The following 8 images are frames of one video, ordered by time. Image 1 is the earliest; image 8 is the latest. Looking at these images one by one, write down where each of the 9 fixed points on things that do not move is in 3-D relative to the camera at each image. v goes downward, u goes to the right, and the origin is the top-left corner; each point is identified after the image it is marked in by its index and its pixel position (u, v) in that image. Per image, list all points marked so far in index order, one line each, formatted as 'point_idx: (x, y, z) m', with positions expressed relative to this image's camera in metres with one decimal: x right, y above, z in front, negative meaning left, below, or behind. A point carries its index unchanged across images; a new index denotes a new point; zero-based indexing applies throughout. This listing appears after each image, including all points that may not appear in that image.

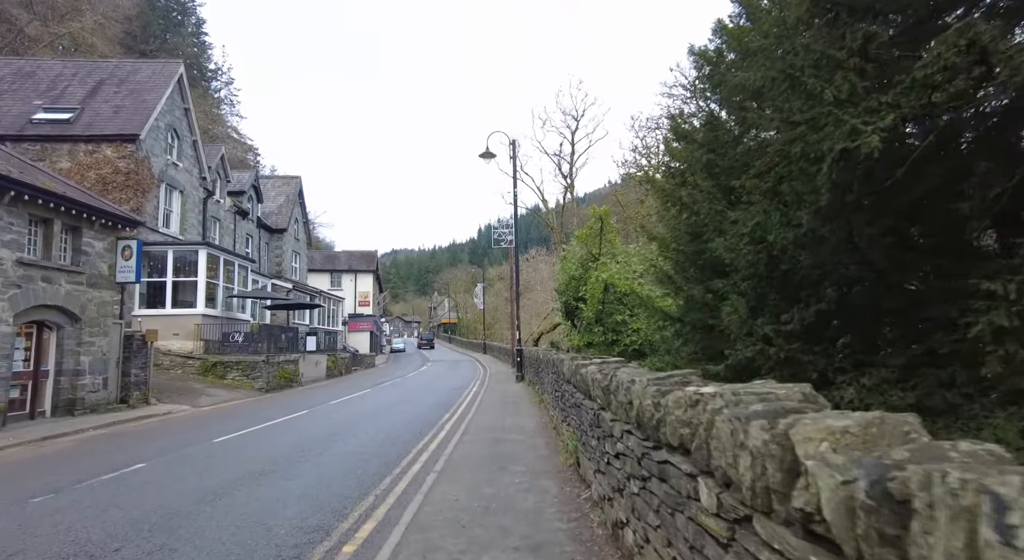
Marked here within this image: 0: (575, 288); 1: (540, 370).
0: (+2.1, -0.3, +18.8) m
1: (+0.8, -2.6, +15.7) m
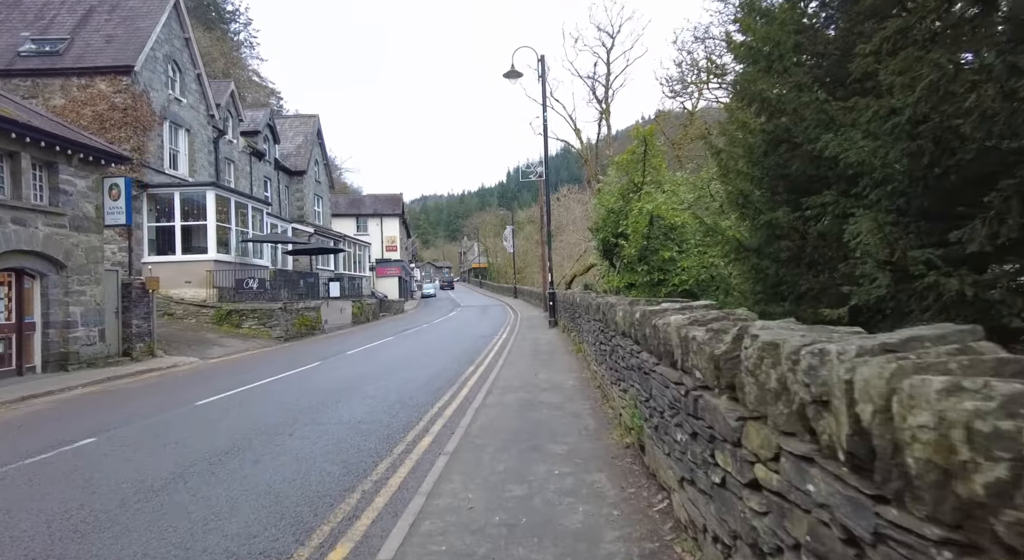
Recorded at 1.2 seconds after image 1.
0: (+3.0, +1.7, +16.7) m
1: (+1.6, -0.9, +13.9) m
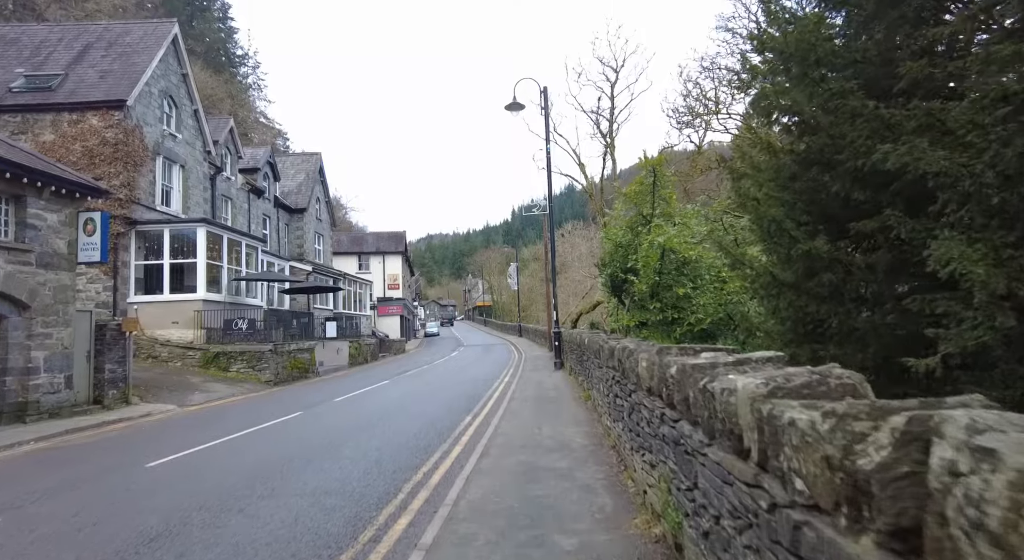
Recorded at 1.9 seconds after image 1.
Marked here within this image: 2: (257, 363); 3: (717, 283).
0: (+3.1, +0.6, +15.7) m
1: (+1.6, -1.8, +12.8) m
2: (-8.5, -2.8, +18.6) m
3: (+5.1, -0.1, +13.8) m
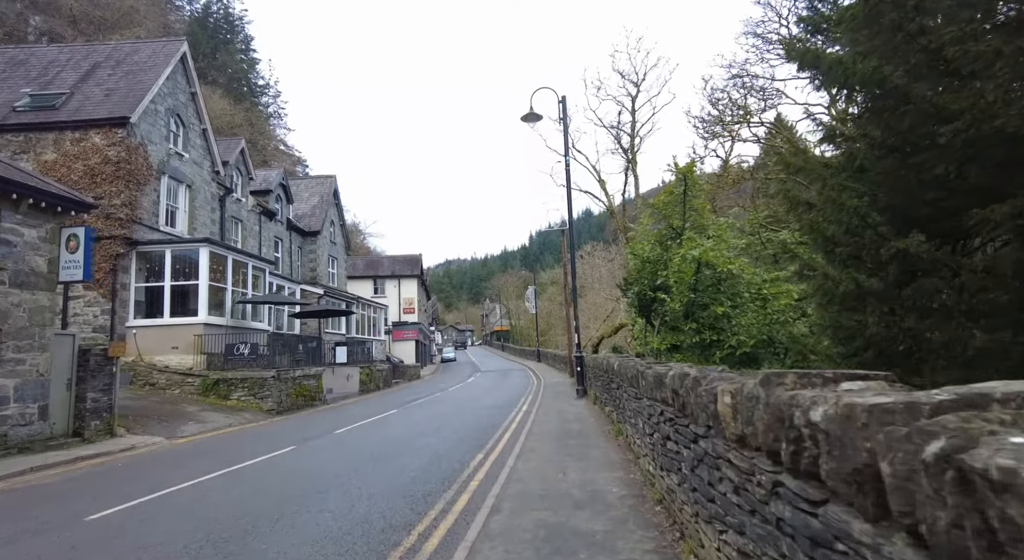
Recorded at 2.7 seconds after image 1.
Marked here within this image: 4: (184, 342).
0: (+3.5, +0.2, +14.4) m
1: (+2.0, -2.2, +11.4) m
2: (-7.9, -3.5, +17.5) m
3: (+5.5, -0.5, +12.4) m
4: (-10.8, -2.0, +18.2) m
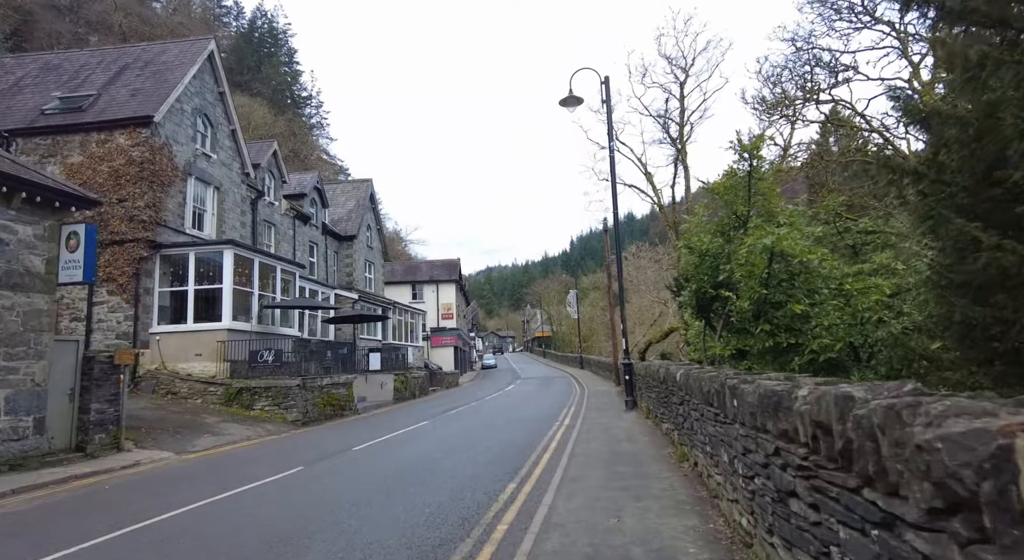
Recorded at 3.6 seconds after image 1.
0: (+4.4, +0.3, +12.5) m
1: (+2.7, -2.1, +9.7) m
2: (-6.7, -3.5, +16.4) m
3: (+6.2, -0.4, +10.4) m
4: (-9.5, -2.2, +17.4) m
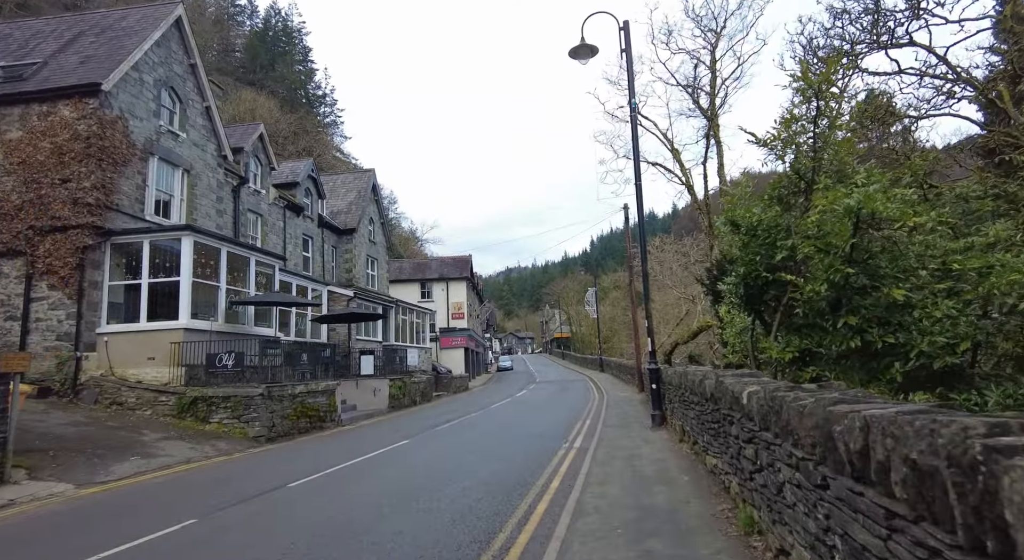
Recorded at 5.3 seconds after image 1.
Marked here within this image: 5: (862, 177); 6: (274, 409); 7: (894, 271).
0: (+4.3, +0.6, +9.7) m
1: (+2.5, -1.7, +6.8) m
2: (-6.7, -3.3, +14.0) m
3: (+6.0, 0.0, +7.5) m
4: (-9.4, -1.9, +15.0) m
5: (+5.5, +1.6, +8.7) m
6: (-6.2, -3.4, +14.6) m
7: (+5.3, +0.1, +7.7) m
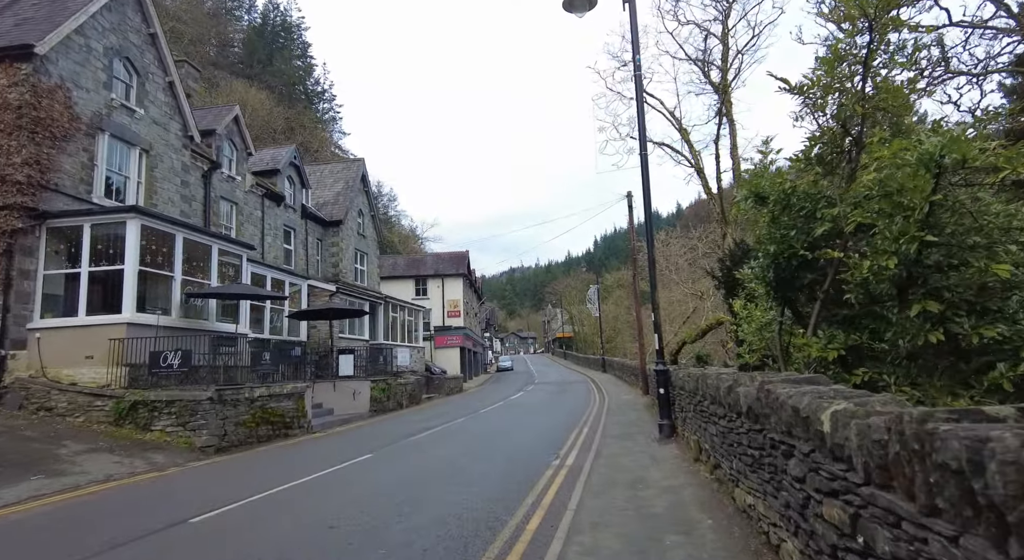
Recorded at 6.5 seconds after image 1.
0: (+4.0, +0.9, +7.8) m
1: (+2.1, -1.5, +5.0) m
2: (-7.0, -3.0, +12.2) m
3: (+5.7, +0.2, +5.6) m
4: (-9.8, -1.7, +13.3) m
5: (+5.1, +1.9, +6.8) m
6: (-6.5, -3.1, +12.8) m
7: (+4.9, +0.4, +5.8) m
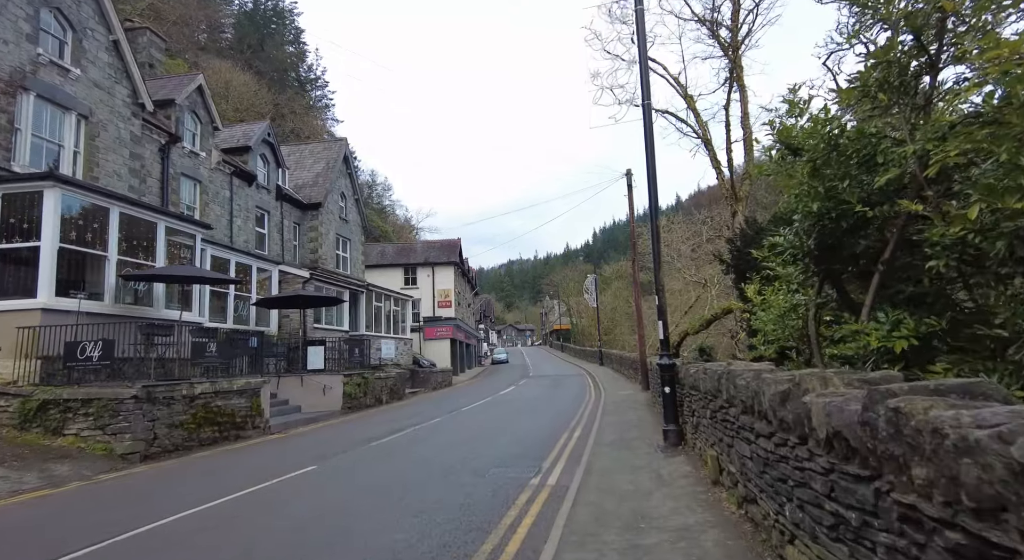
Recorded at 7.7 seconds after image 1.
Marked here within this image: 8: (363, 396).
0: (+3.5, +1.2, +5.9) m
1: (+1.7, -1.2, +3.1) m
2: (-7.4, -2.6, +10.3) m
3: (+5.3, +0.6, +3.7) m
4: (-10.2, -1.2, +11.4) m
5: (+4.7, +2.3, +4.9) m
6: (-6.9, -2.7, +11.0) m
7: (+4.5, +0.7, +3.9) m
8: (-5.3, -4.1, +19.5) m
